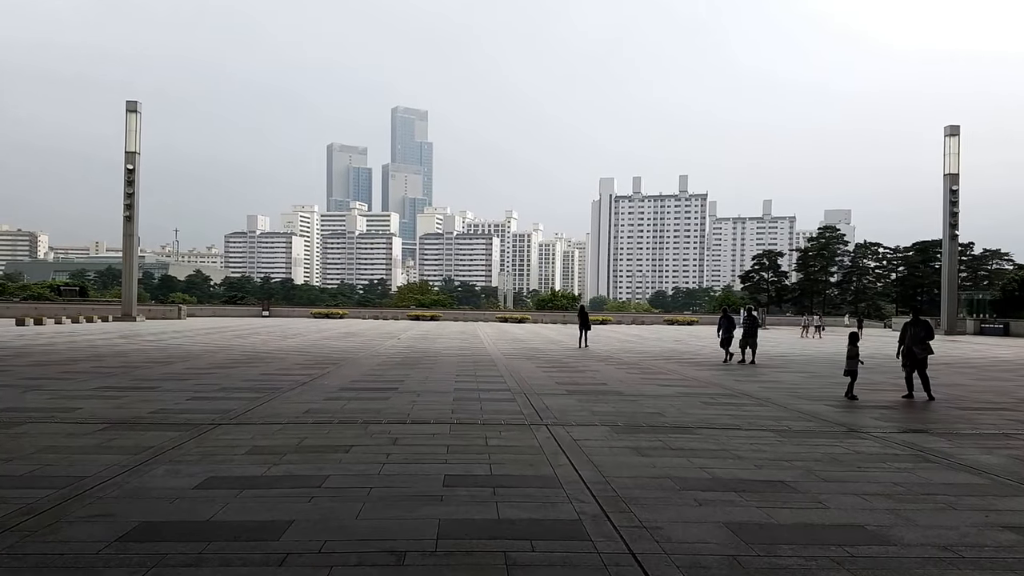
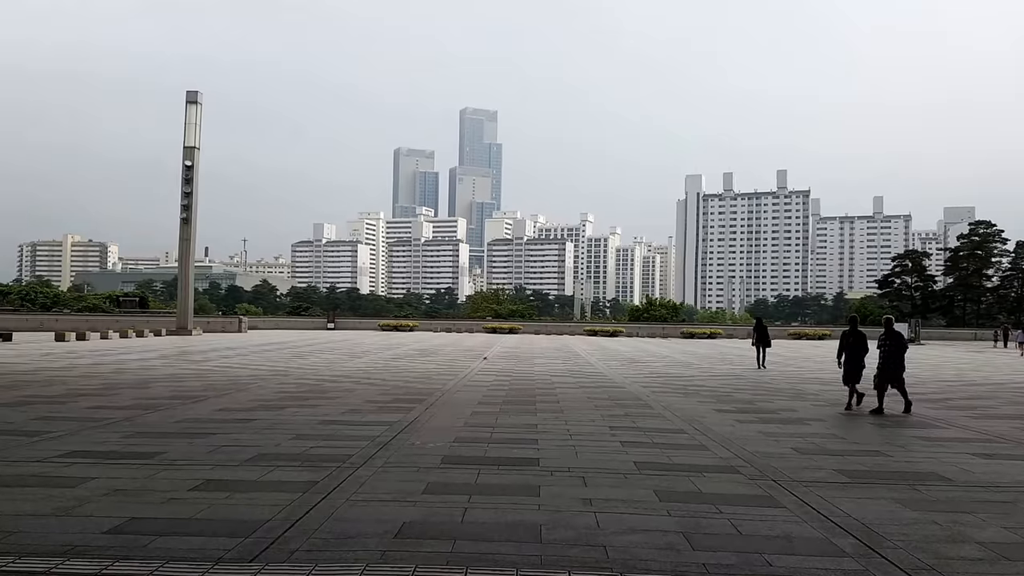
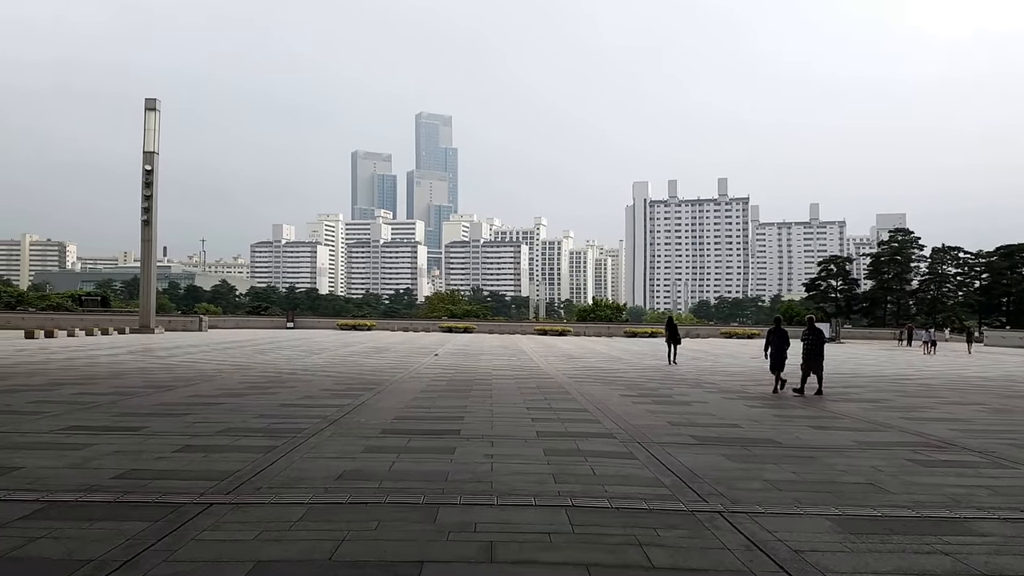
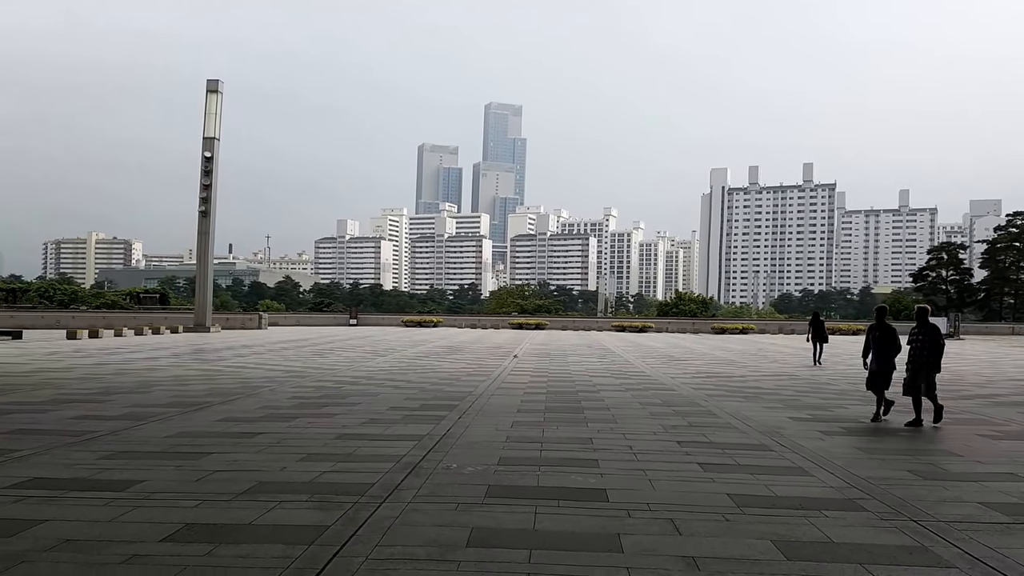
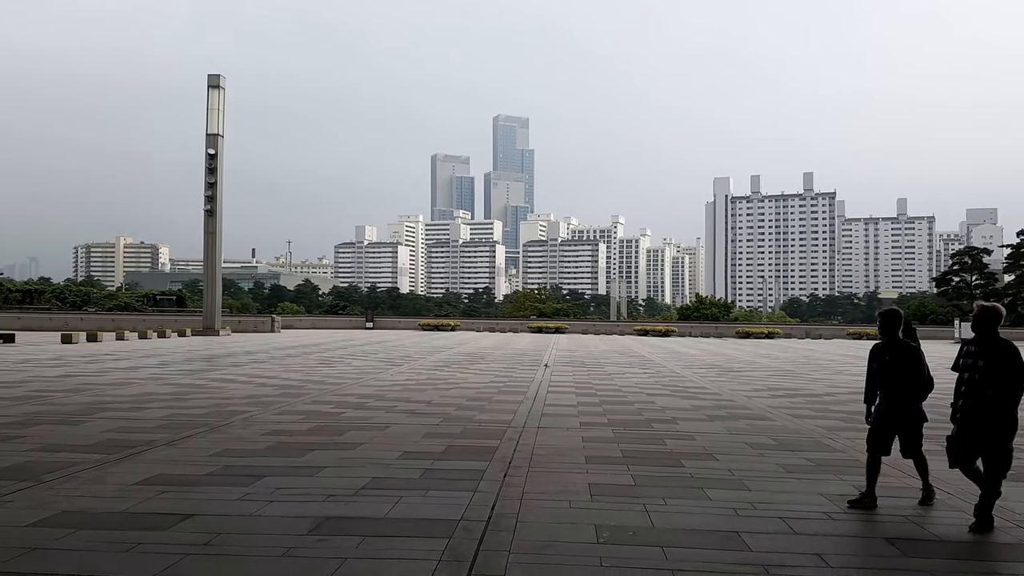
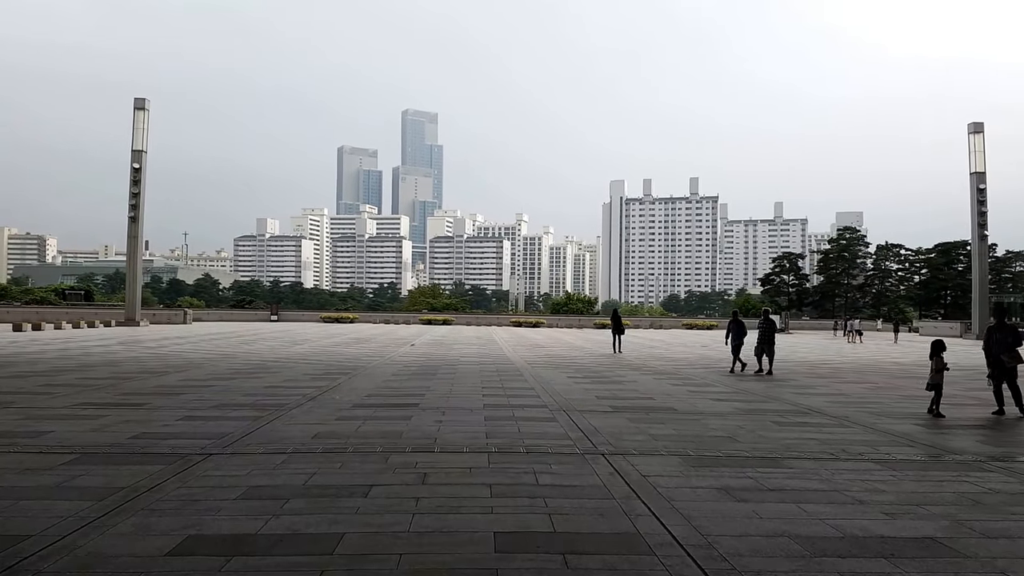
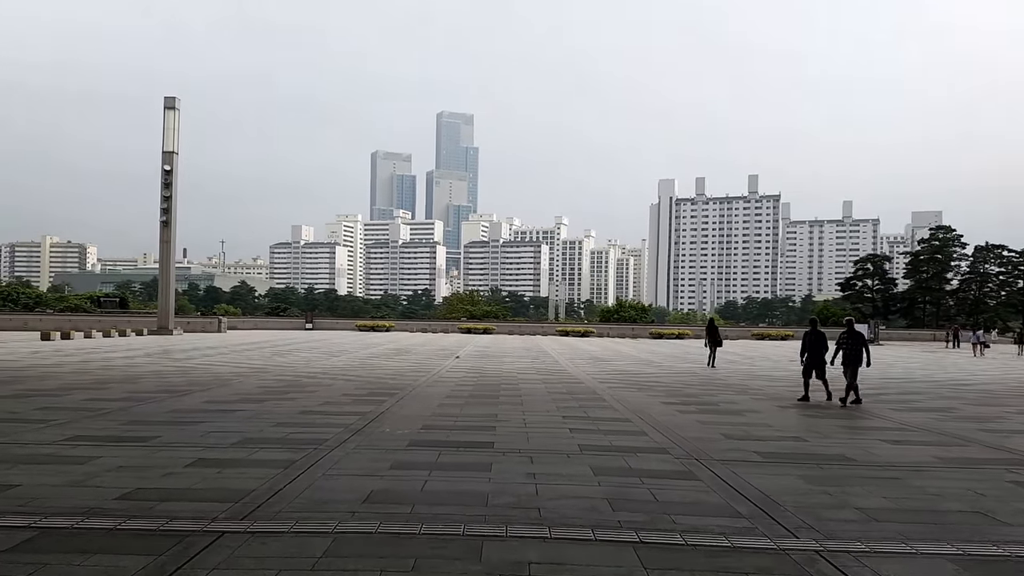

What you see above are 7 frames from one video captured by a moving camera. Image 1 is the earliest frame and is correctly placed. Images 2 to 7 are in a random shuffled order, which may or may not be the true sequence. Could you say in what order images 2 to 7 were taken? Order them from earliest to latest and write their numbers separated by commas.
6, 3, 7, 2, 4, 5
